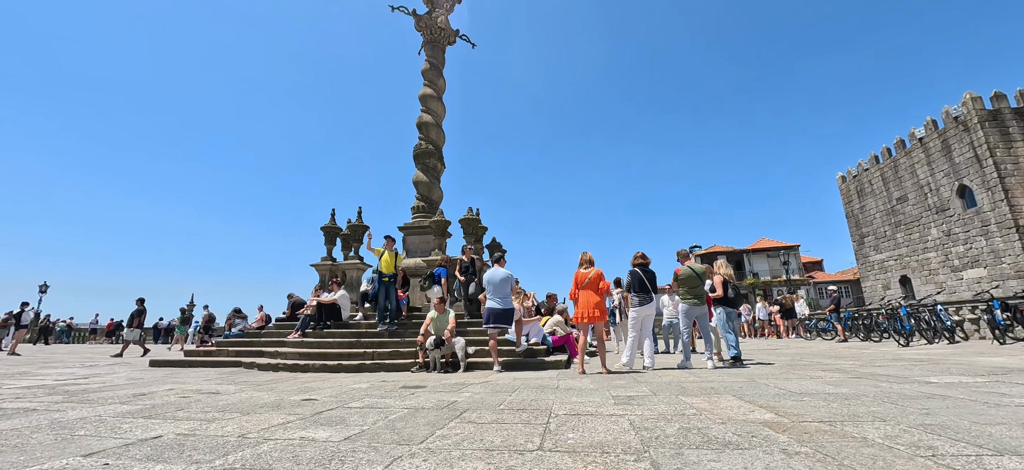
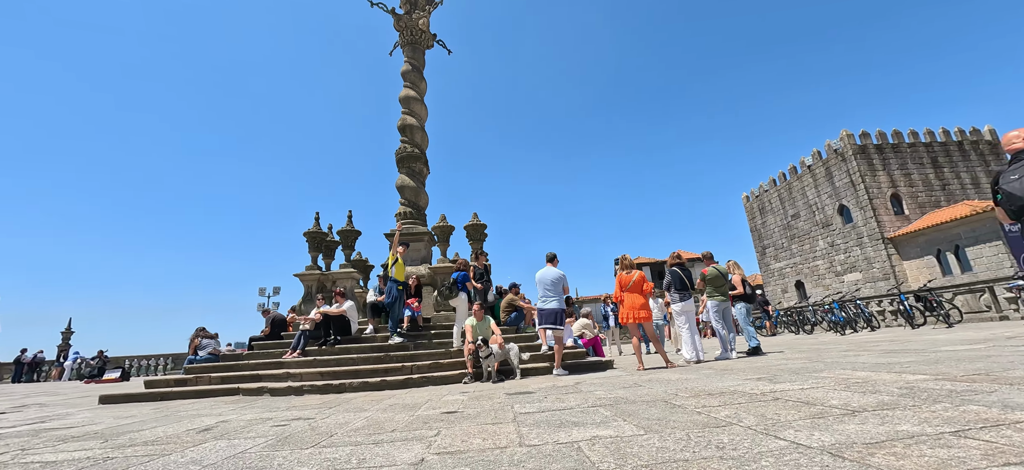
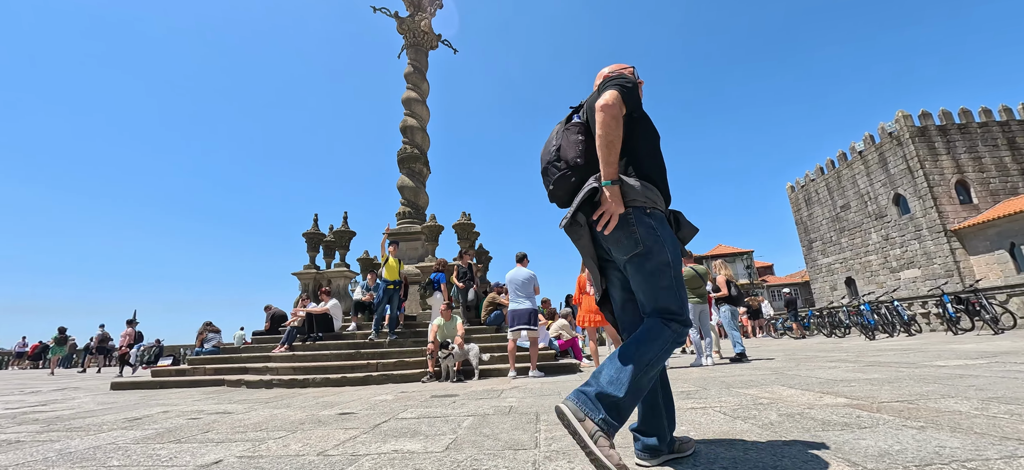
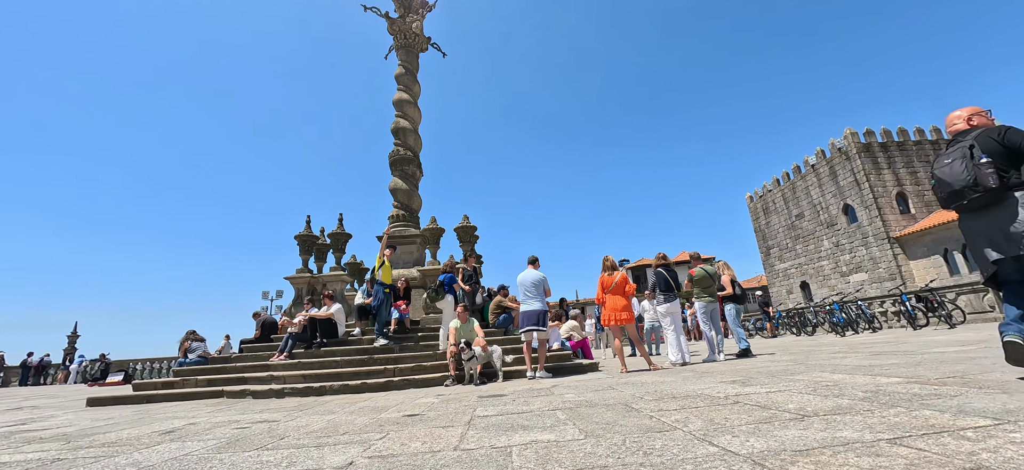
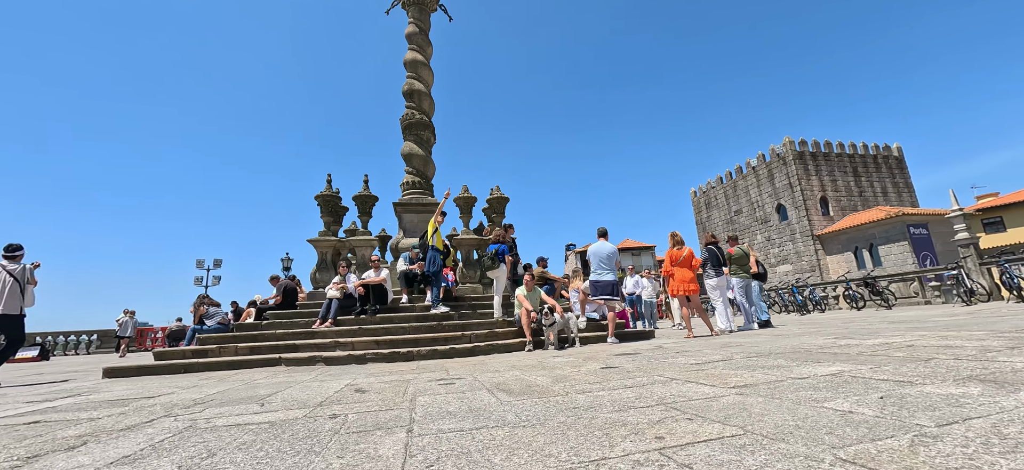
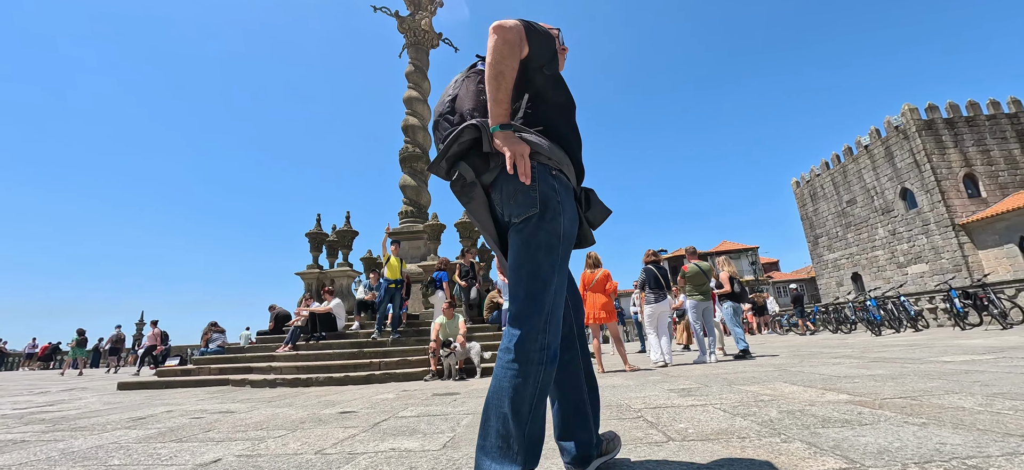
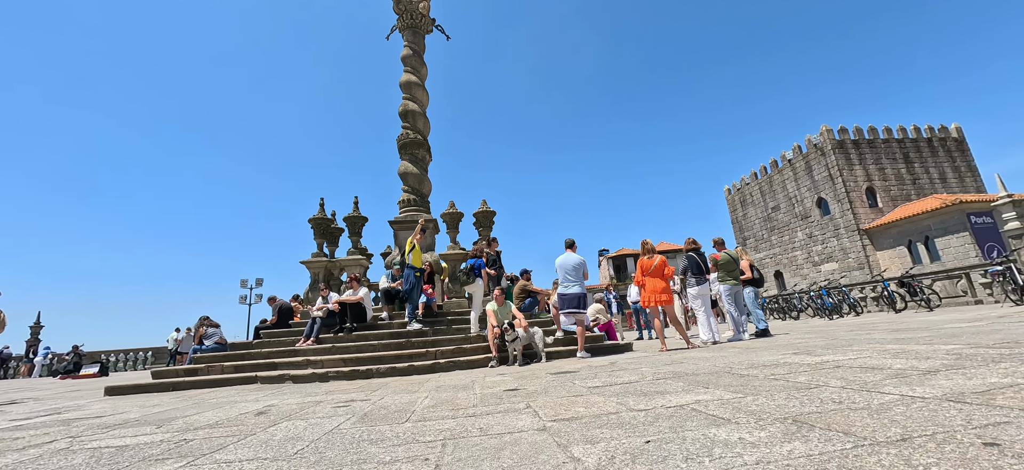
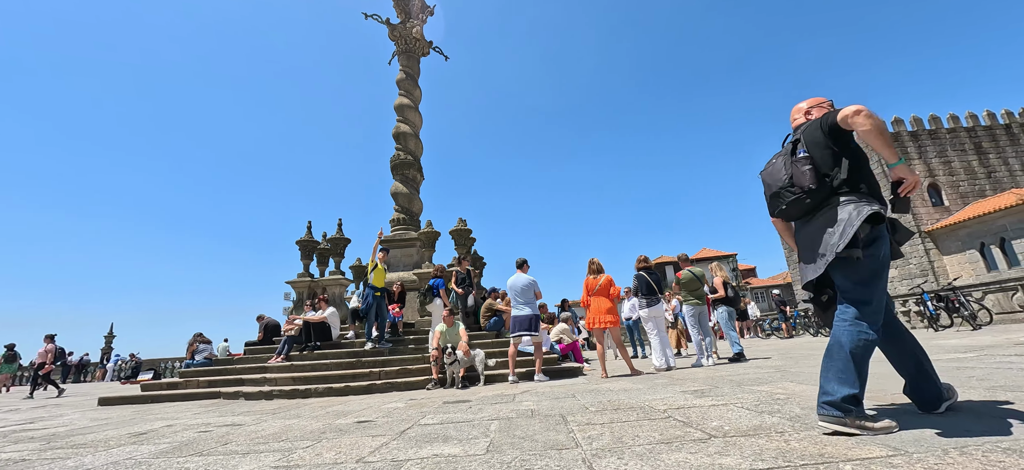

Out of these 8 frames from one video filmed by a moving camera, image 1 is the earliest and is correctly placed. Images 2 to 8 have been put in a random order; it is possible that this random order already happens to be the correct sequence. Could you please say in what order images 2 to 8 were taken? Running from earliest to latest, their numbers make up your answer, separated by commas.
6, 3, 8, 4, 2, 7, 5
